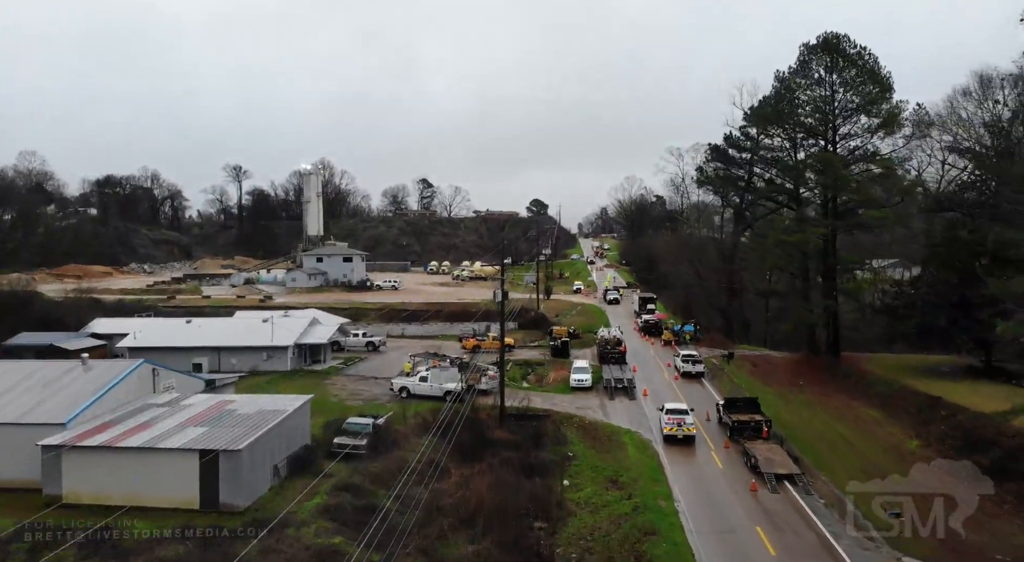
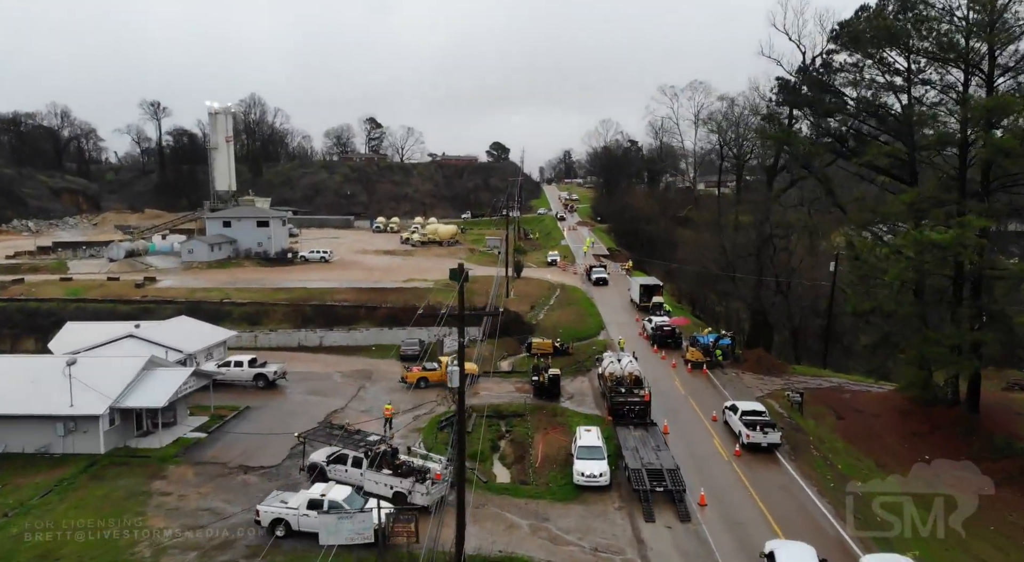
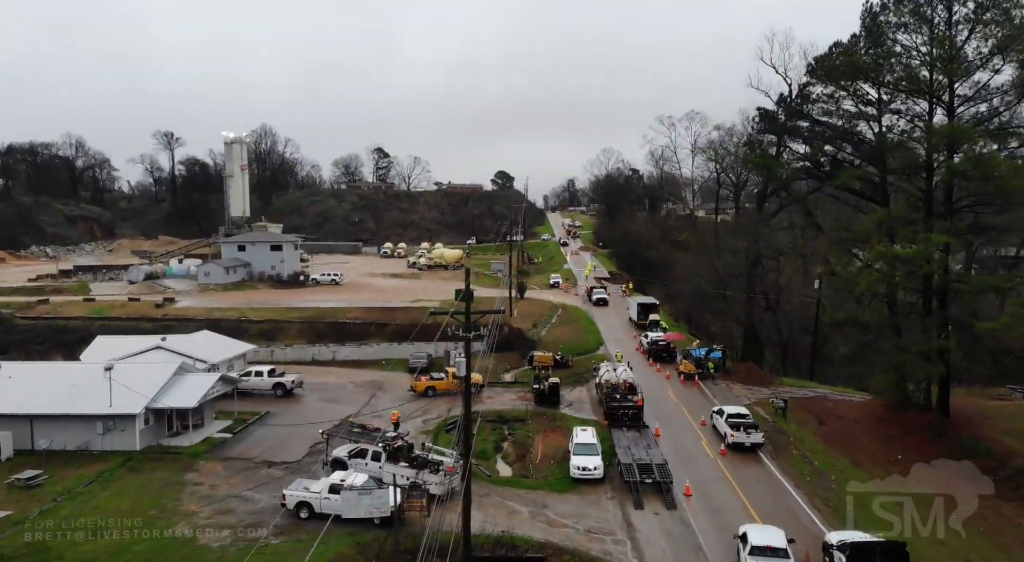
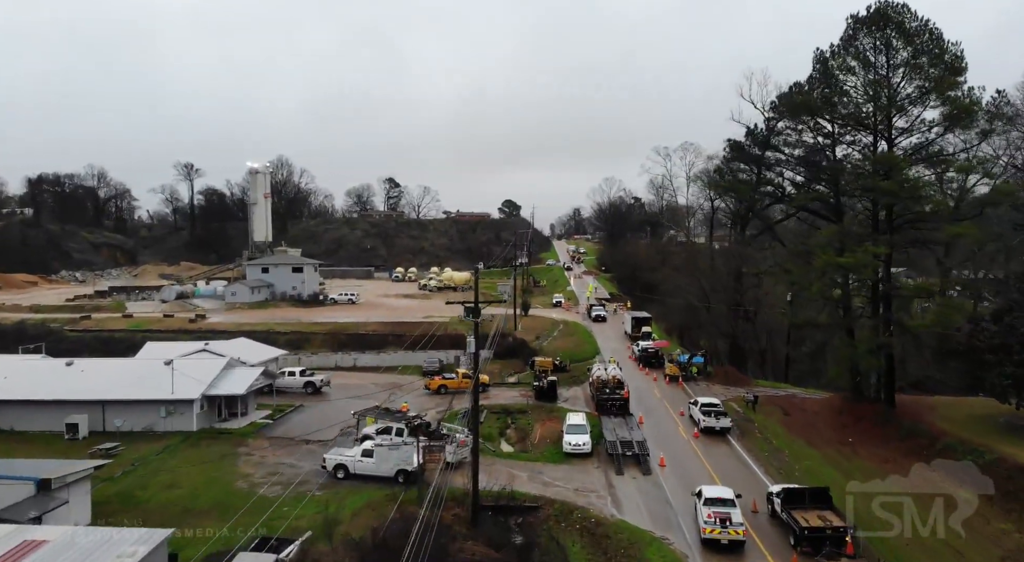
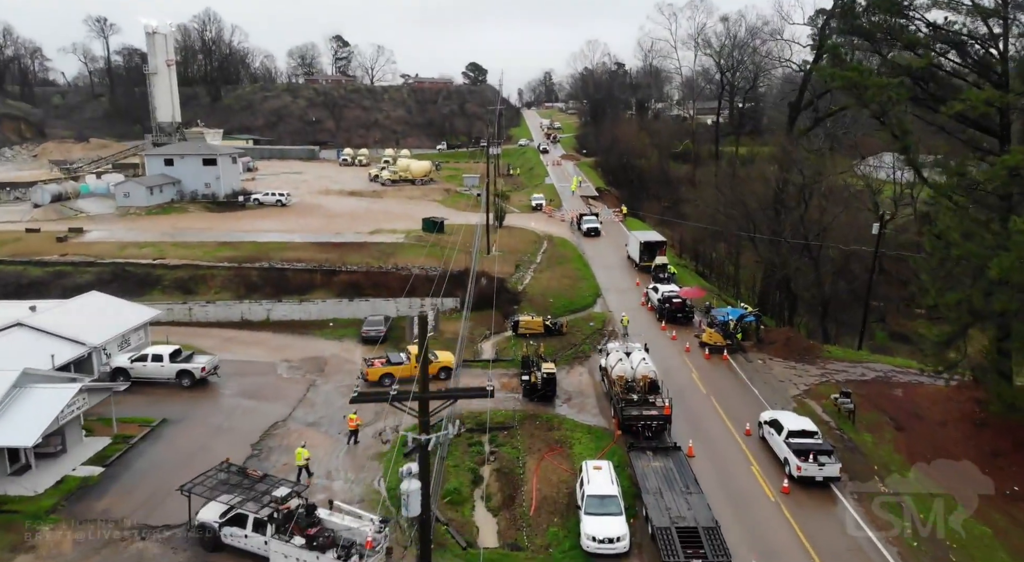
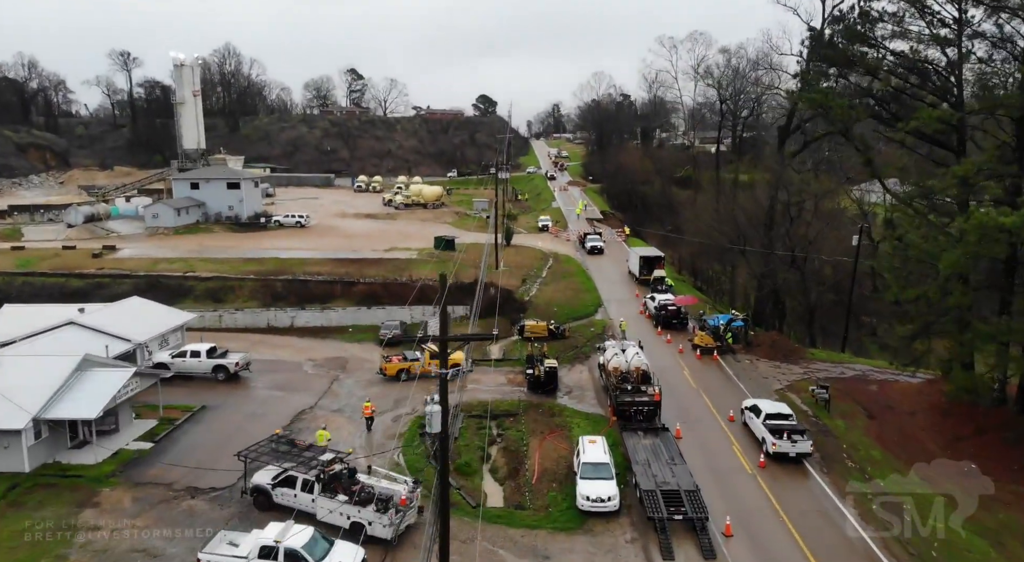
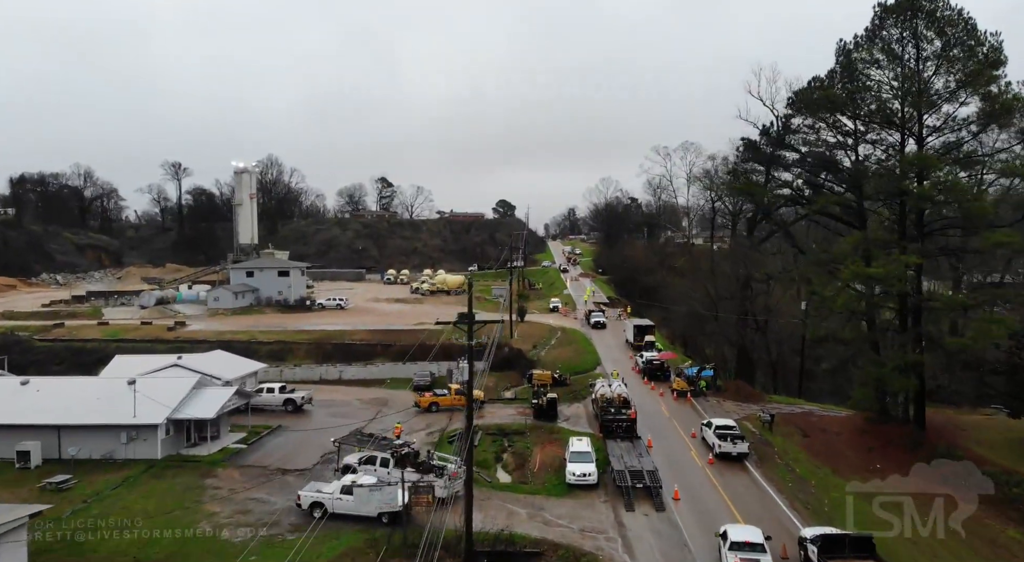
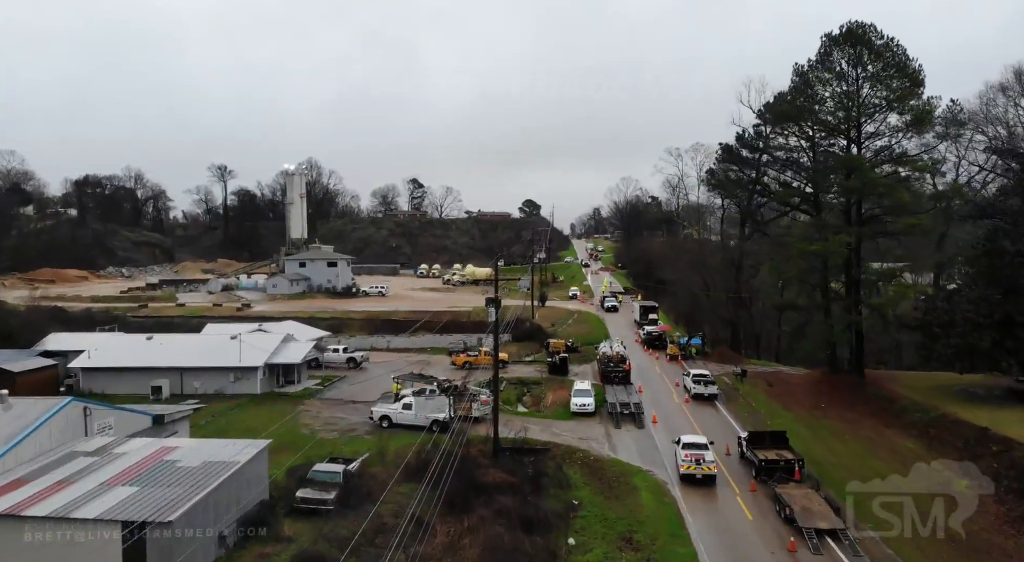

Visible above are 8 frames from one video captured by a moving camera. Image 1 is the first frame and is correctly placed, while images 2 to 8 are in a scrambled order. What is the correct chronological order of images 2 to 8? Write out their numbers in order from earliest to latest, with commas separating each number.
8, 4, 7, 3, 2, 6, 5
